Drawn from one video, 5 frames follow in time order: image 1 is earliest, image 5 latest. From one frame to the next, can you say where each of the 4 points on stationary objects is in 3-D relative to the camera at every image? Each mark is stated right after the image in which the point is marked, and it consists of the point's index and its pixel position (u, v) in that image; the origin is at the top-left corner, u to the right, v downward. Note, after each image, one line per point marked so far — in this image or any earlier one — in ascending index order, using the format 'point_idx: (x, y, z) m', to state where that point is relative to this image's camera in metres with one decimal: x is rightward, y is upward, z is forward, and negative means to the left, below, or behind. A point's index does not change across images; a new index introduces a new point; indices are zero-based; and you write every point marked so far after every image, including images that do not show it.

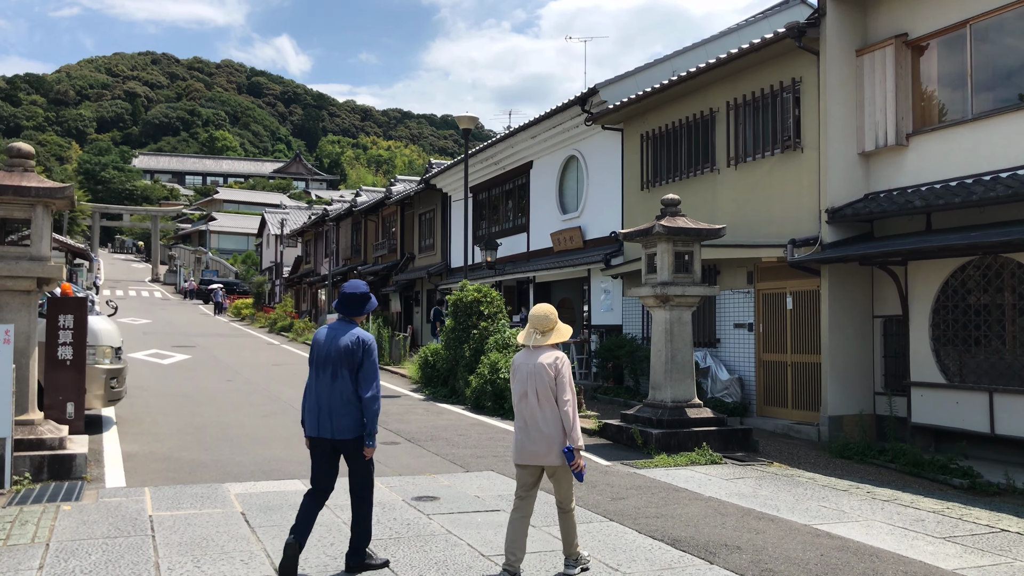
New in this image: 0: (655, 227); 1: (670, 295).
0: (+1.5, +0.6, +9.7) m
1: (+1.7, -0.1, +9.6) m
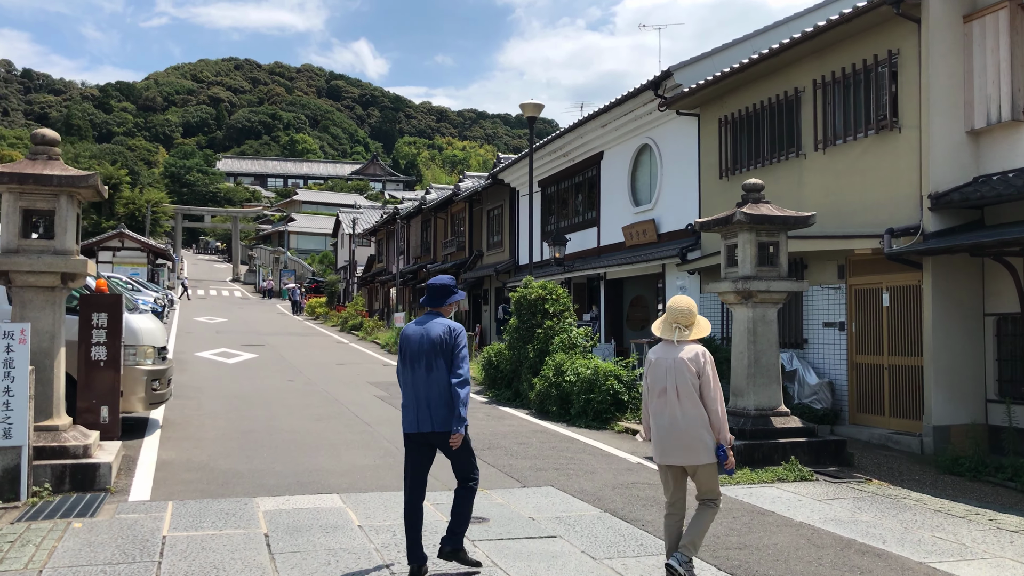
0: (+2.2, +0.7, +8.7) m
1: (+2.3, 0.0, +8.7) m
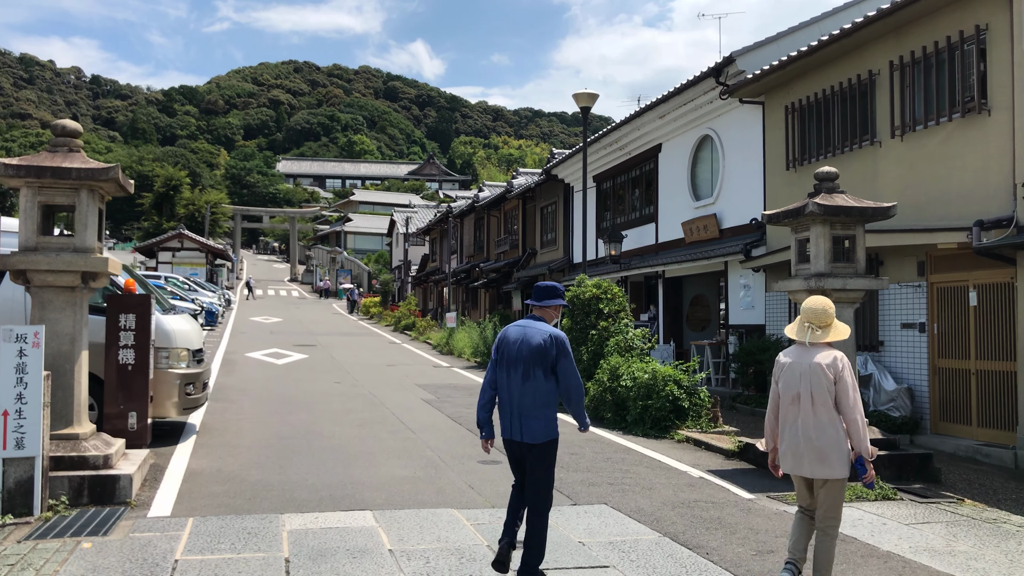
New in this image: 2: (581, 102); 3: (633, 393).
0: (+2.6, +0.7, +8.0) m
1: (+2.7, 0.0, +7.9) m
2: (+1.0, +2.8, +13.8) m
3: (+1.4, -1.2, +10.3) m
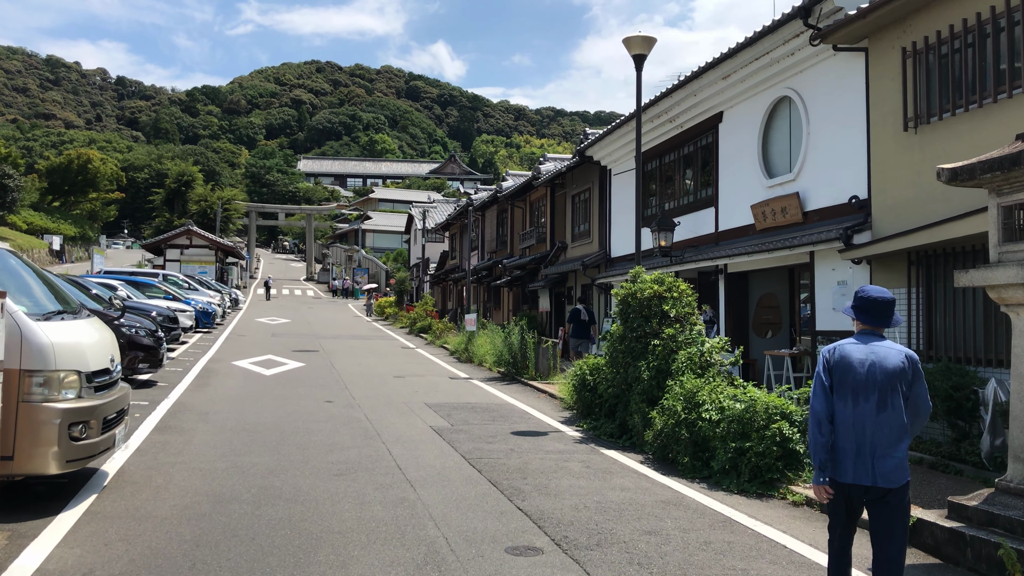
0: (+2.9, +0.8, +5.0) m
1: (+3.0, 0.0, +4.9) m
2: (+1.4, +2.9, +10.8) m
3: (+1.7, -1.2, +7.4) m
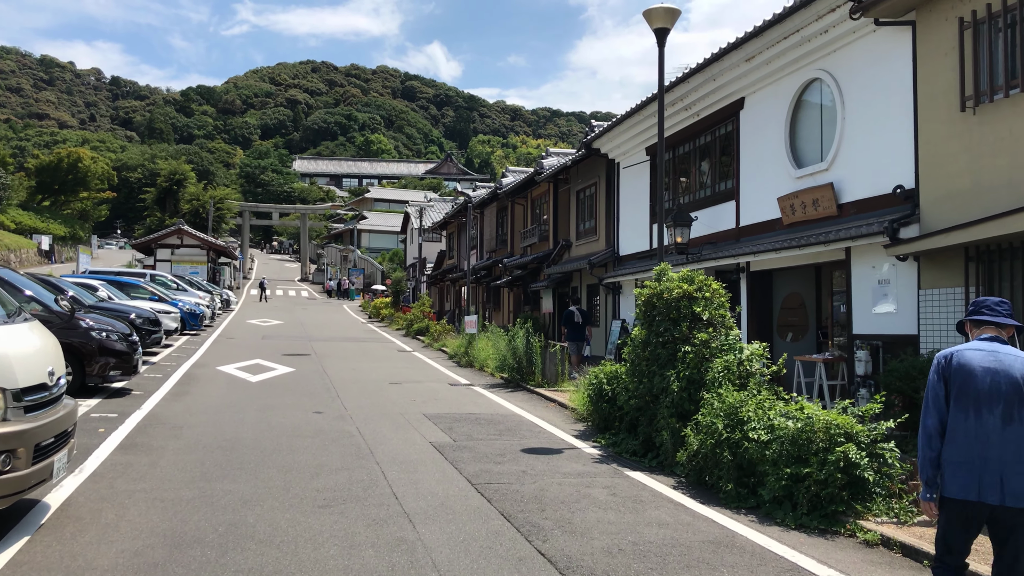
0: (+3.0, +0.8, +3.9) m
1: (+3.1, 0.0, +3.9) m
2: (+1.5, +2.9, +9.8) m
3: (+1.8, -1.2, +6.3) m
